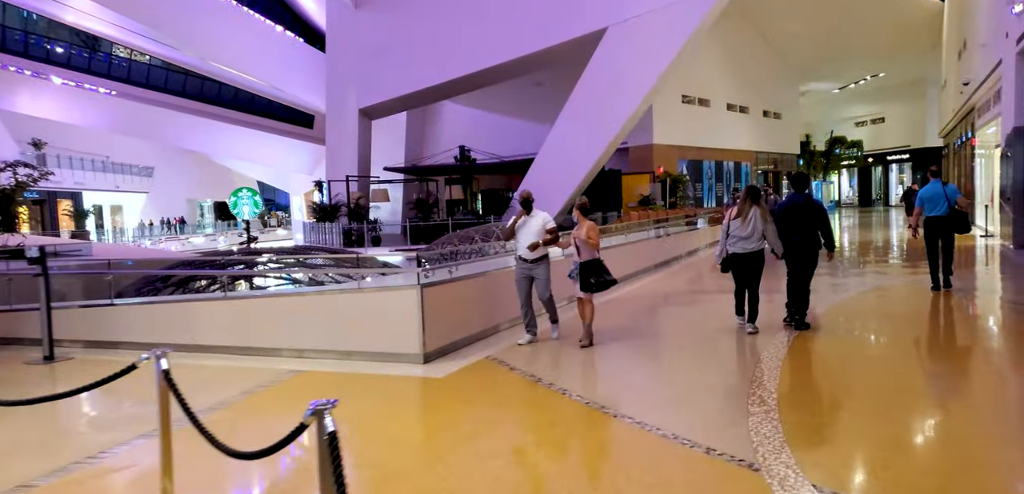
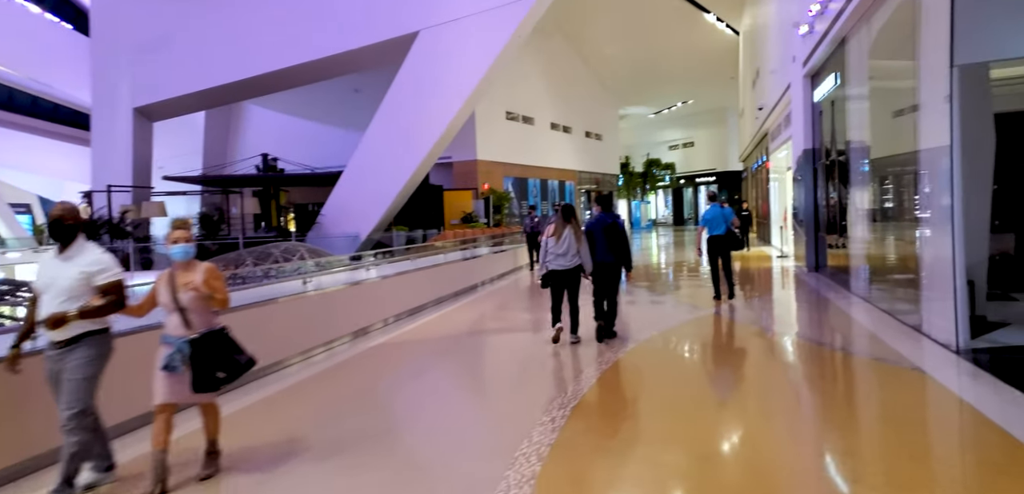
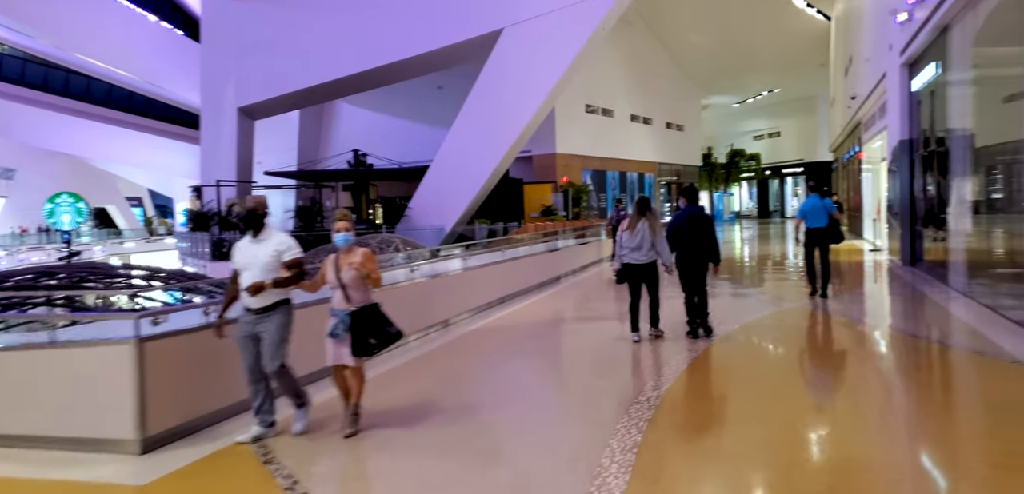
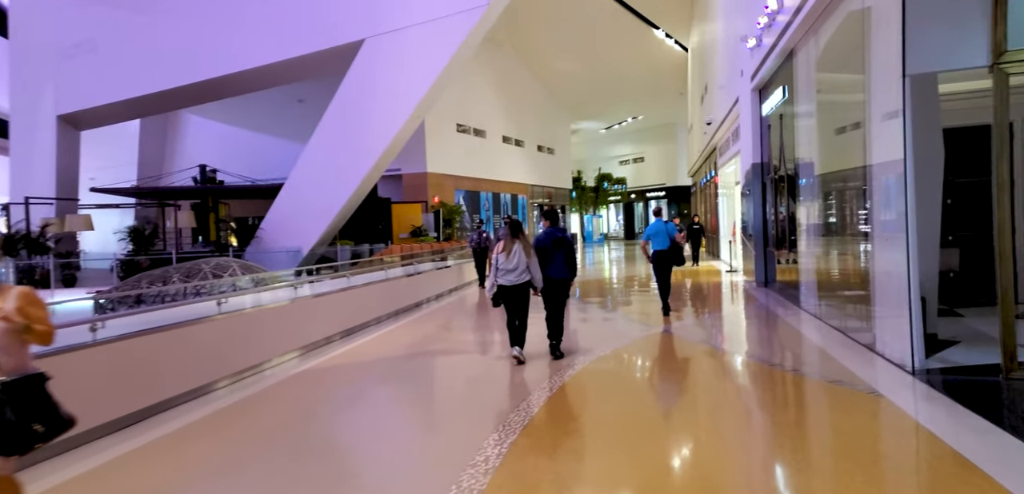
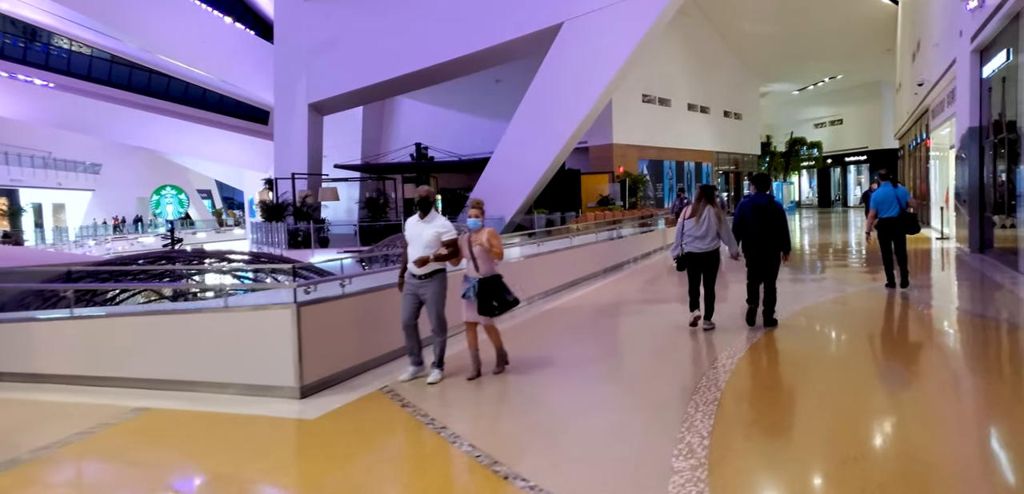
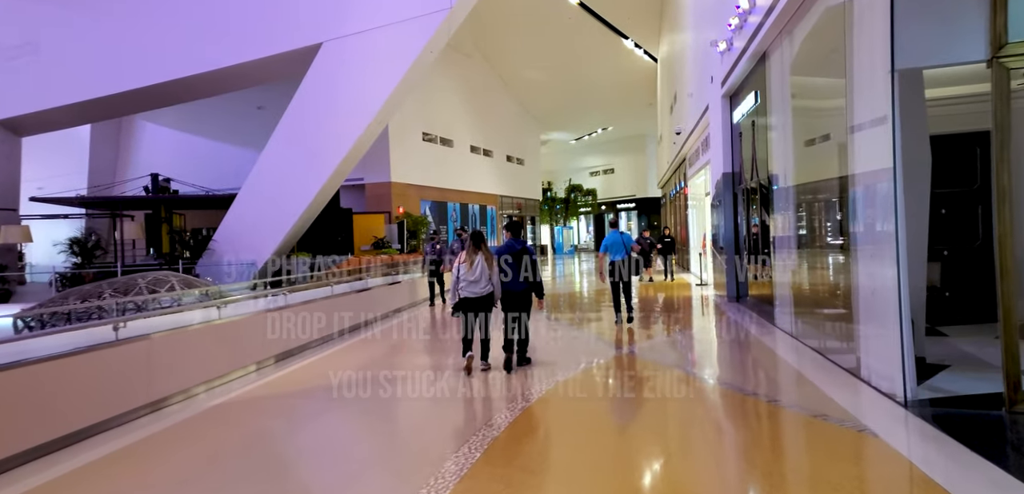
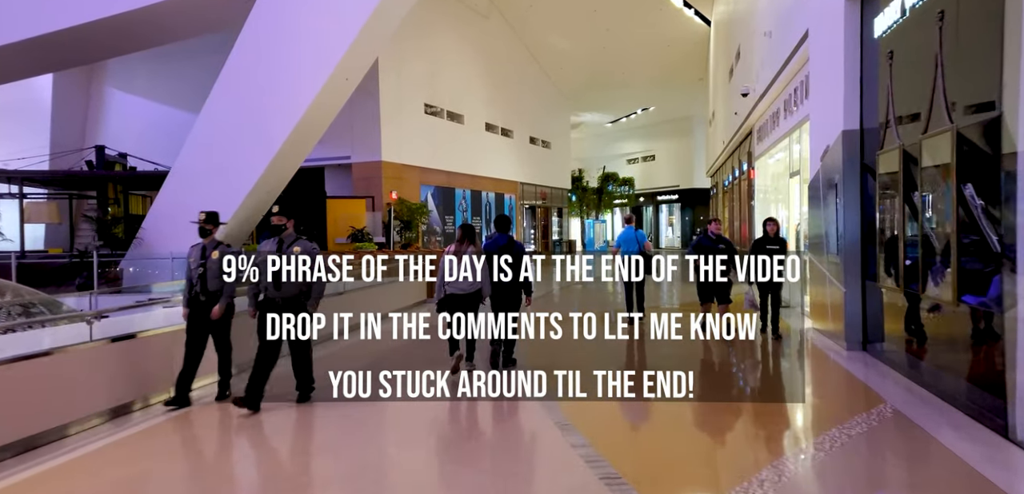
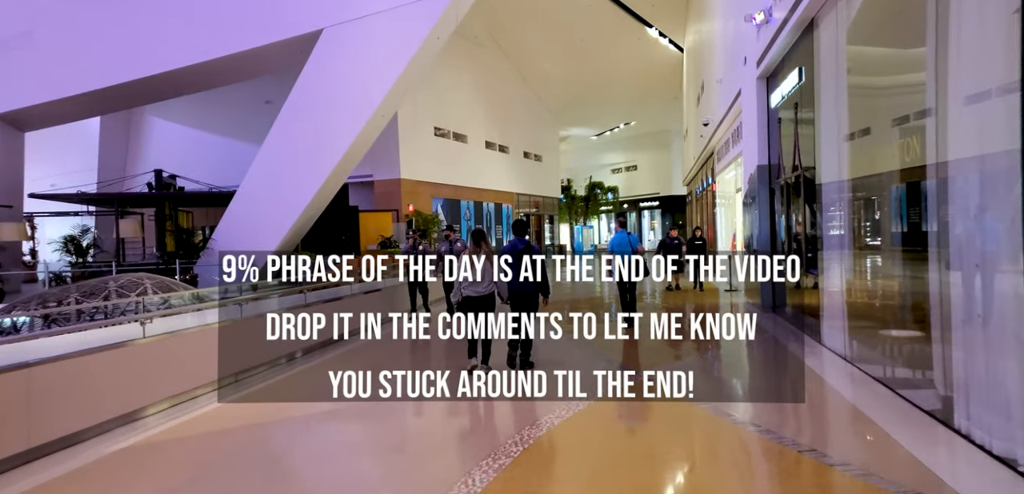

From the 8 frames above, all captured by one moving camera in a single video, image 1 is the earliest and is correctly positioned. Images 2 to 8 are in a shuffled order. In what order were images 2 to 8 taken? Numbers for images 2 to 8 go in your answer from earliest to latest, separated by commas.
5, 3, 2, 4, 6, 8, 7
